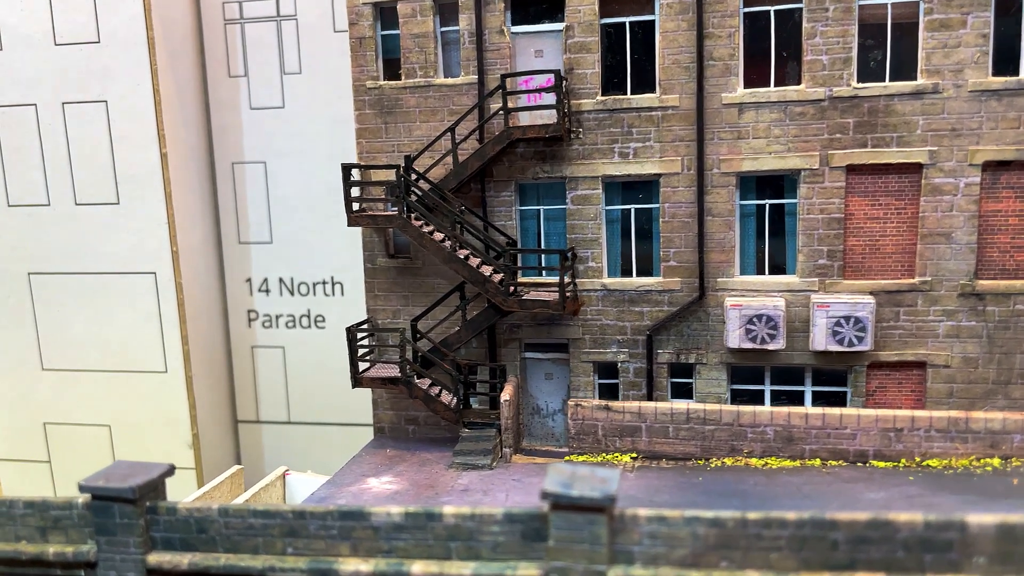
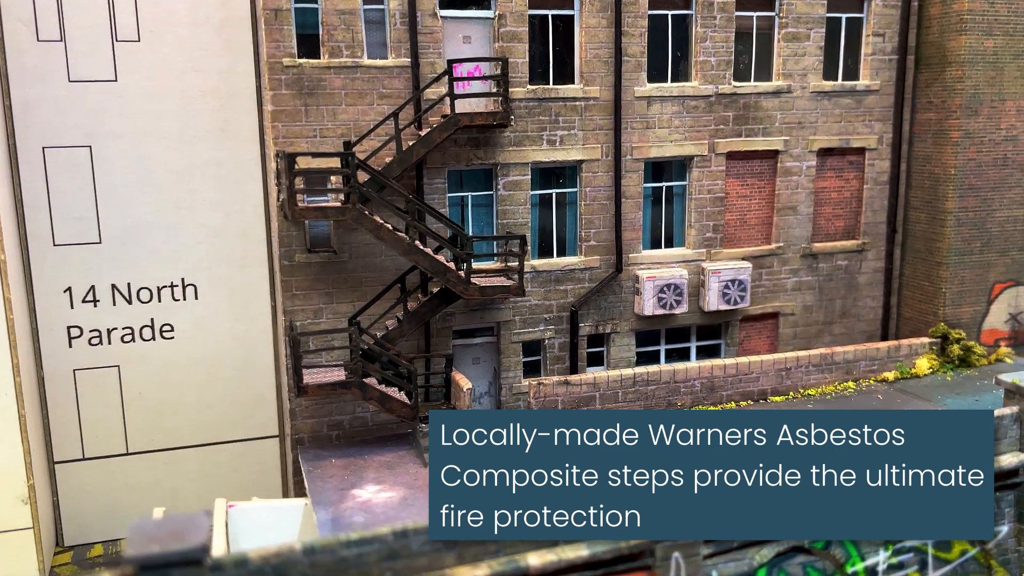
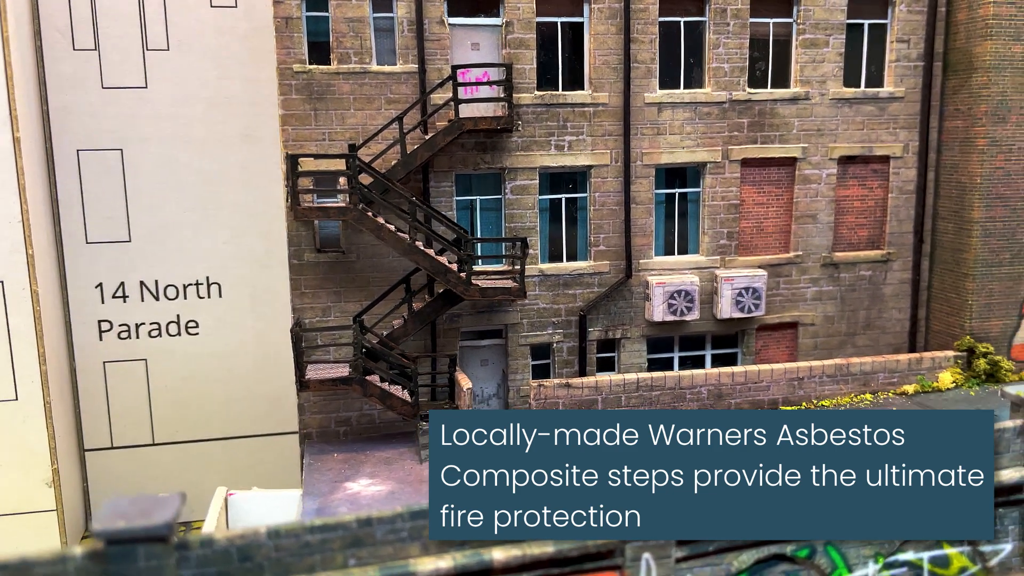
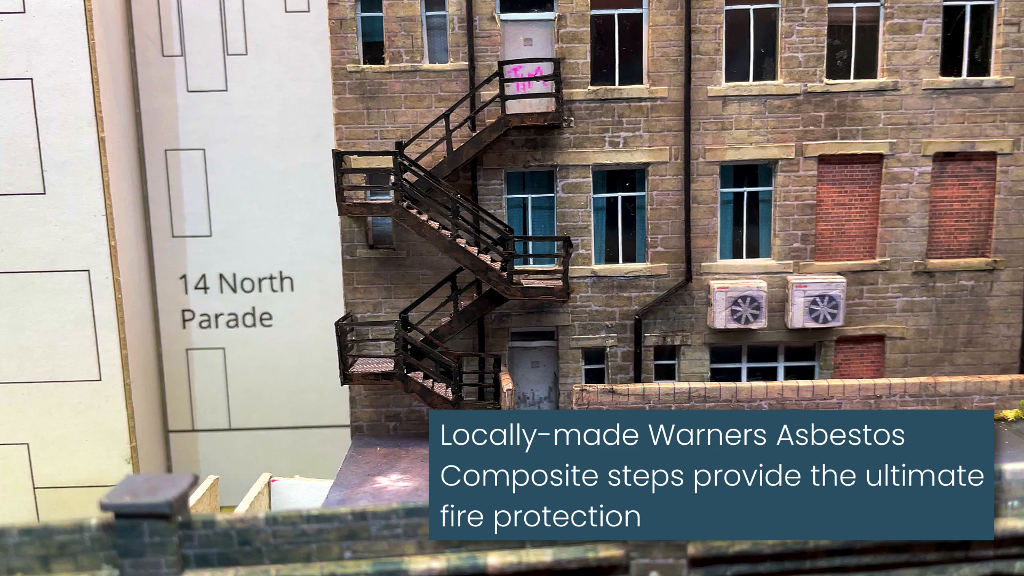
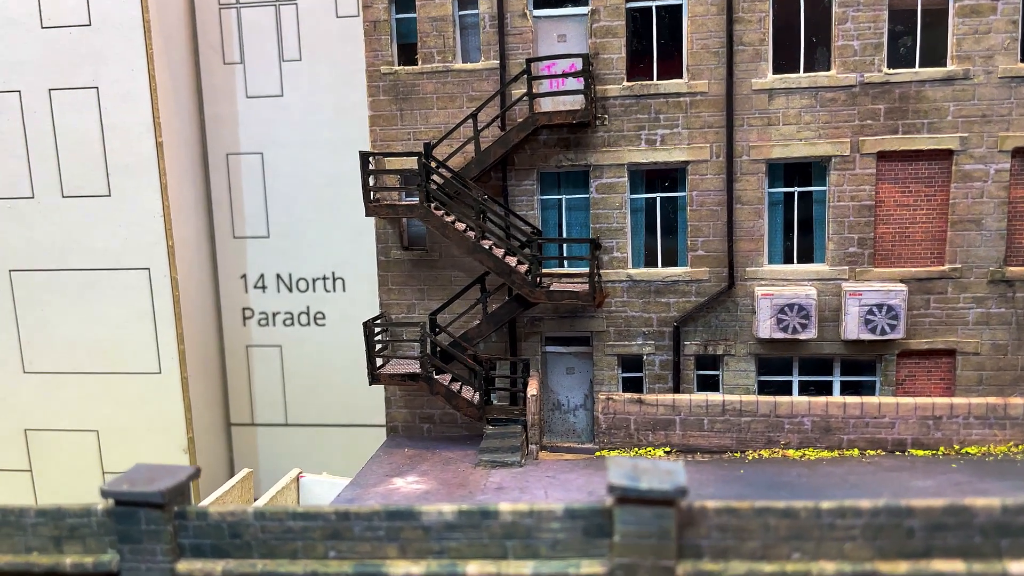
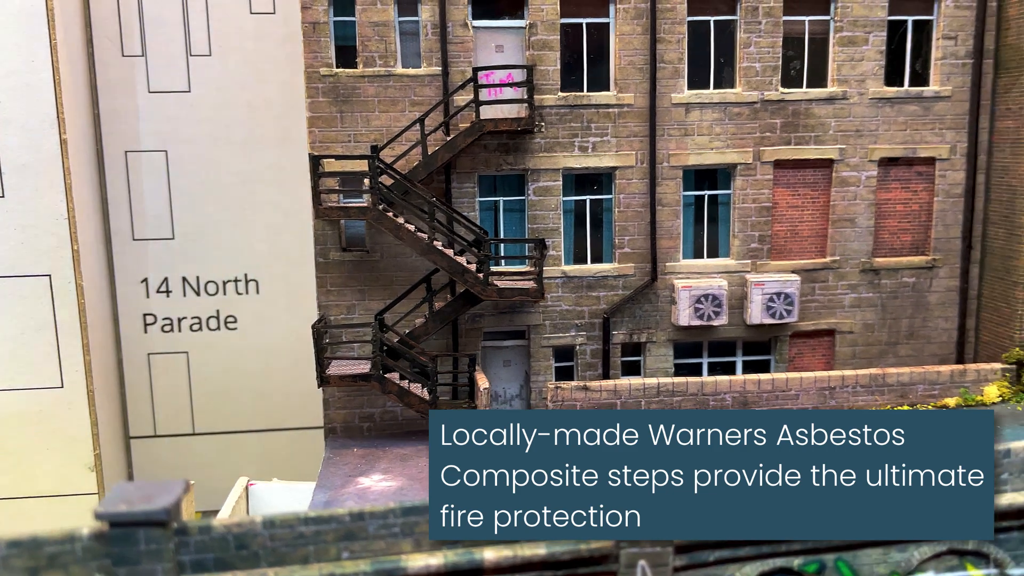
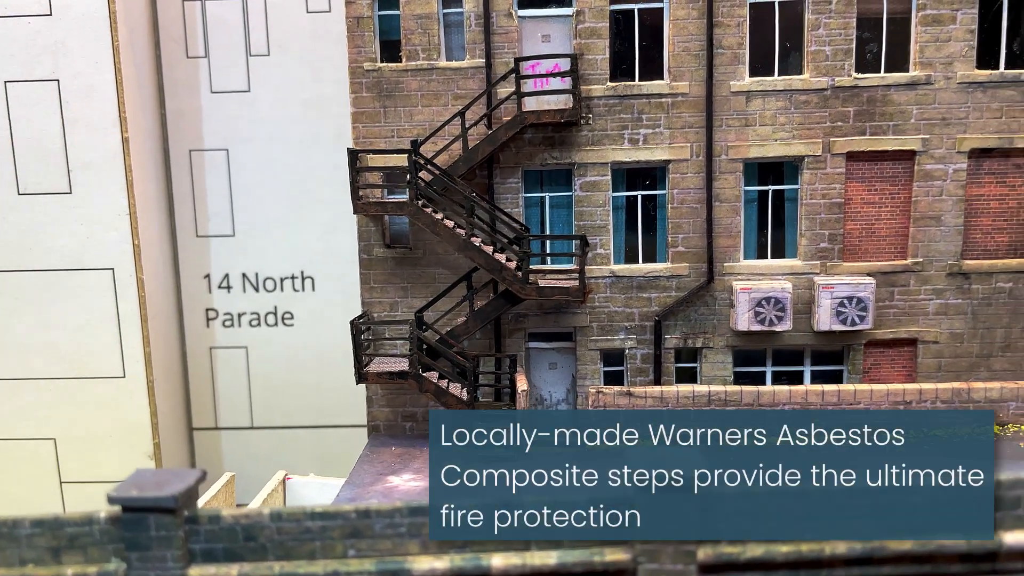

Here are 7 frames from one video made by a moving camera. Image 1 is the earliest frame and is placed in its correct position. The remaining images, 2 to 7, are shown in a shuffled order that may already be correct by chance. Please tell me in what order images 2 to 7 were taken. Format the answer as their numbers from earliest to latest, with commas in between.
5, 7, 4, 6, 3, 2
